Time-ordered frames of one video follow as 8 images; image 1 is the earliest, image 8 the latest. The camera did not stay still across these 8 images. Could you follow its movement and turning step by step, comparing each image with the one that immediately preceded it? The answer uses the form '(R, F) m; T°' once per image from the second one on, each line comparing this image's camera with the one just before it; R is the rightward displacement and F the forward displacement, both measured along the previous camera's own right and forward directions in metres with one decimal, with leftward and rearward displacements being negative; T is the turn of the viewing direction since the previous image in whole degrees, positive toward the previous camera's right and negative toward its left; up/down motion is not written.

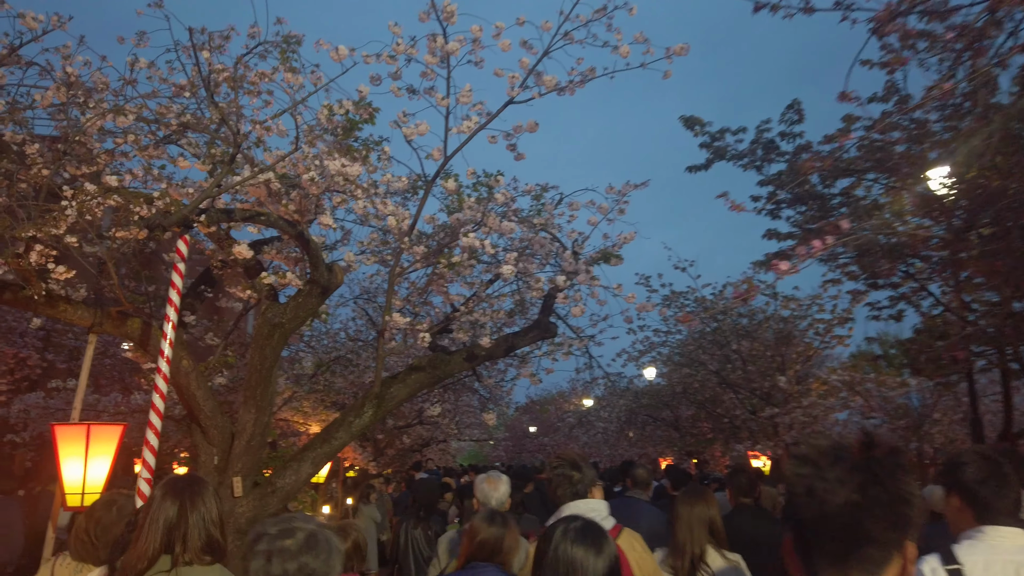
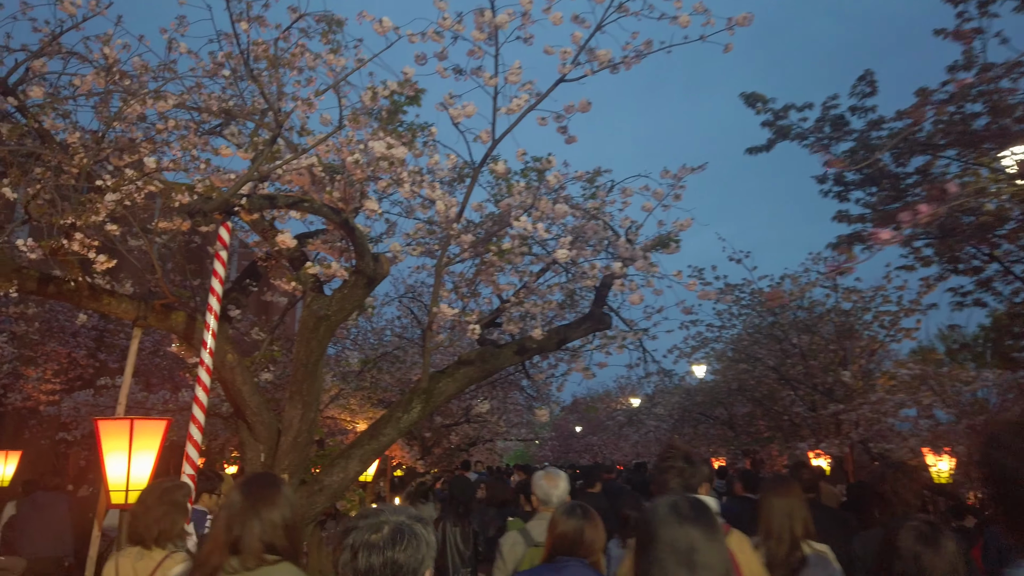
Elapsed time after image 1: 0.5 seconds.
(-0.1, +0.4) m; -3°
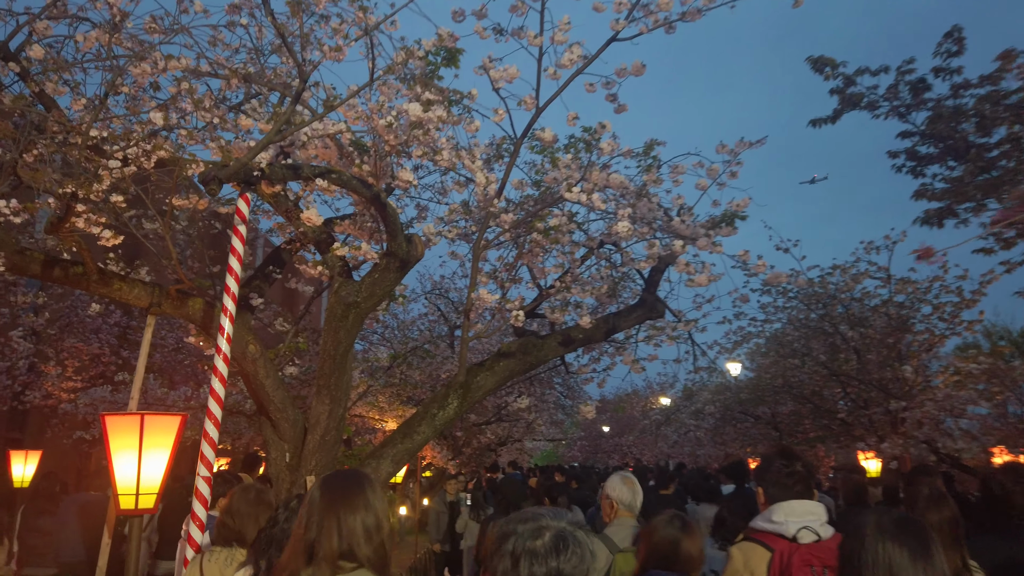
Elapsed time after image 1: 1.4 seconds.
(-0.3, +0.8) m; -2°
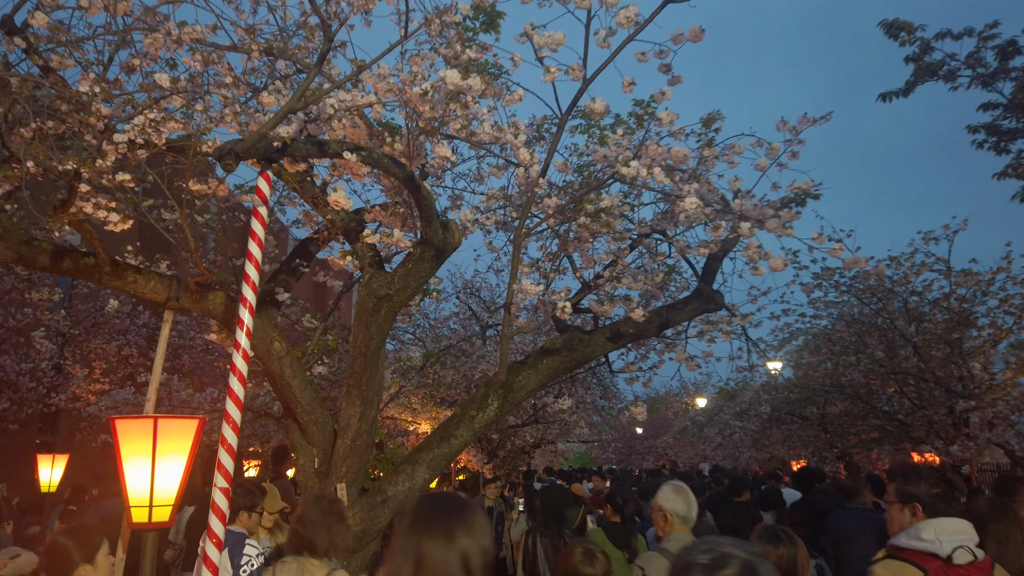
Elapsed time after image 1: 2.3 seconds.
(-0.2, +0.7) m; -2°
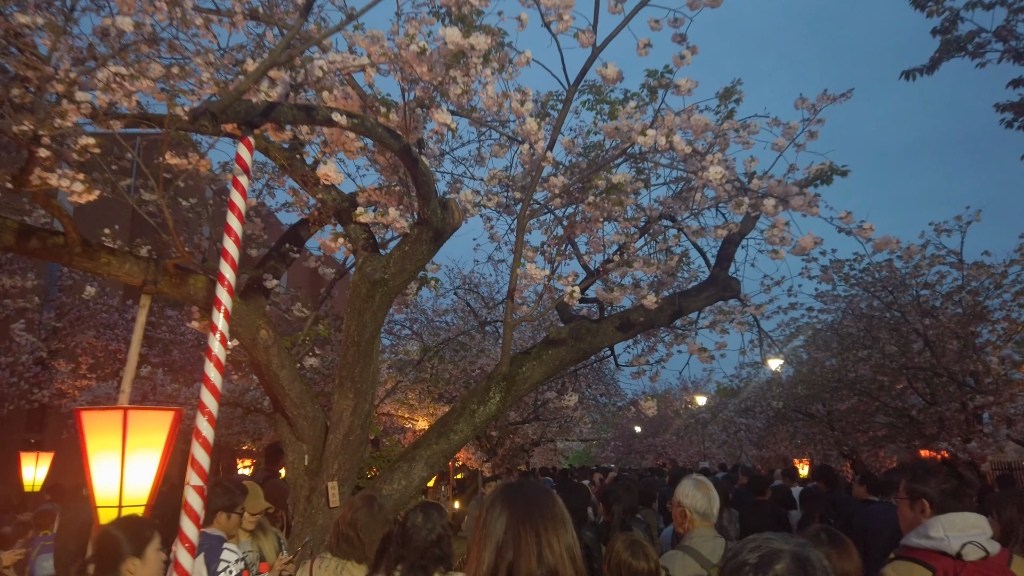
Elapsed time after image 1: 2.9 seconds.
(-0.1, +0.5) m; 0°
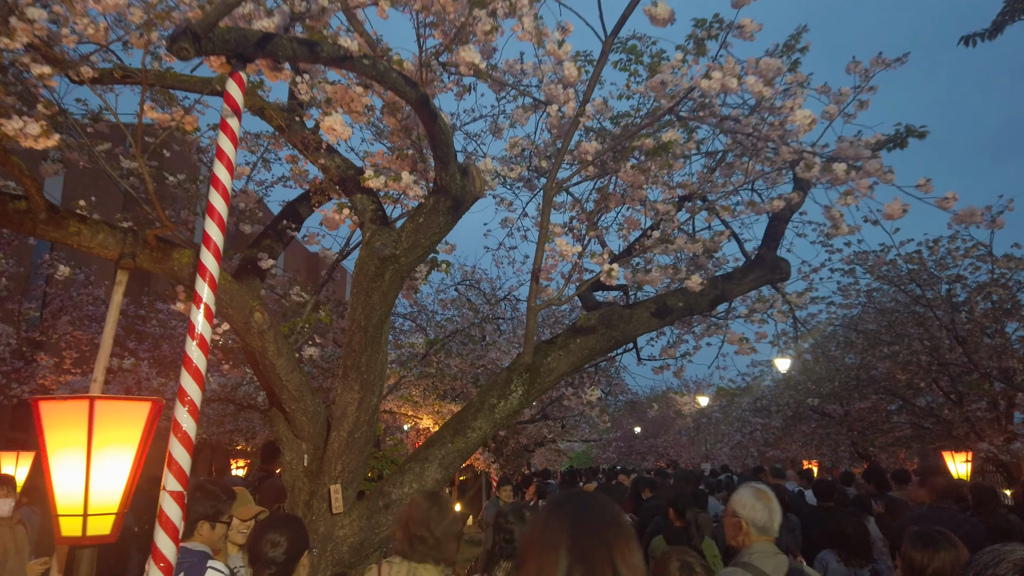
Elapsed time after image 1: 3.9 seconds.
(-0.3, +0.8) m; 0°
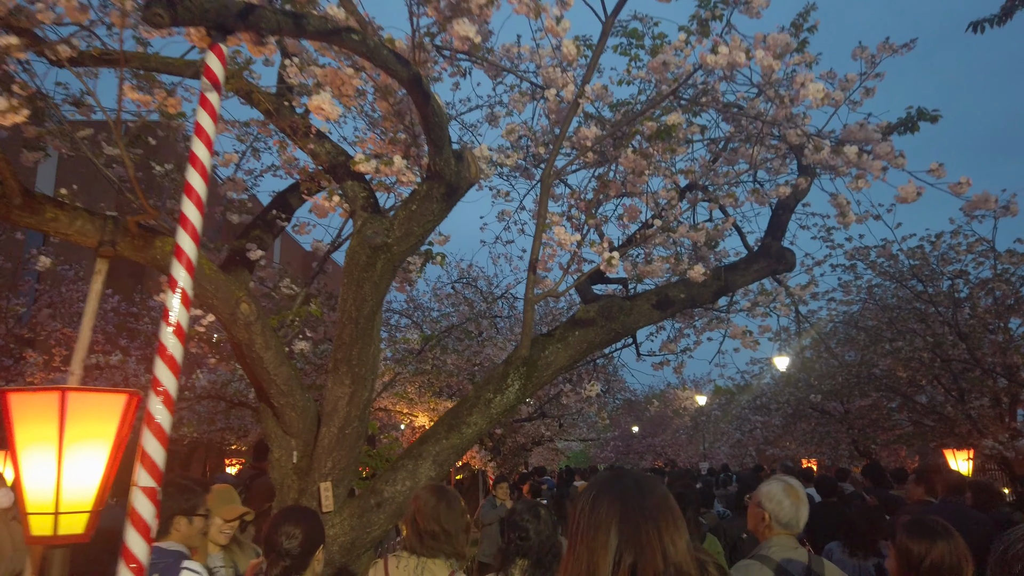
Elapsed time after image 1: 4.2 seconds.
(0.0, +0.2) m; 0°
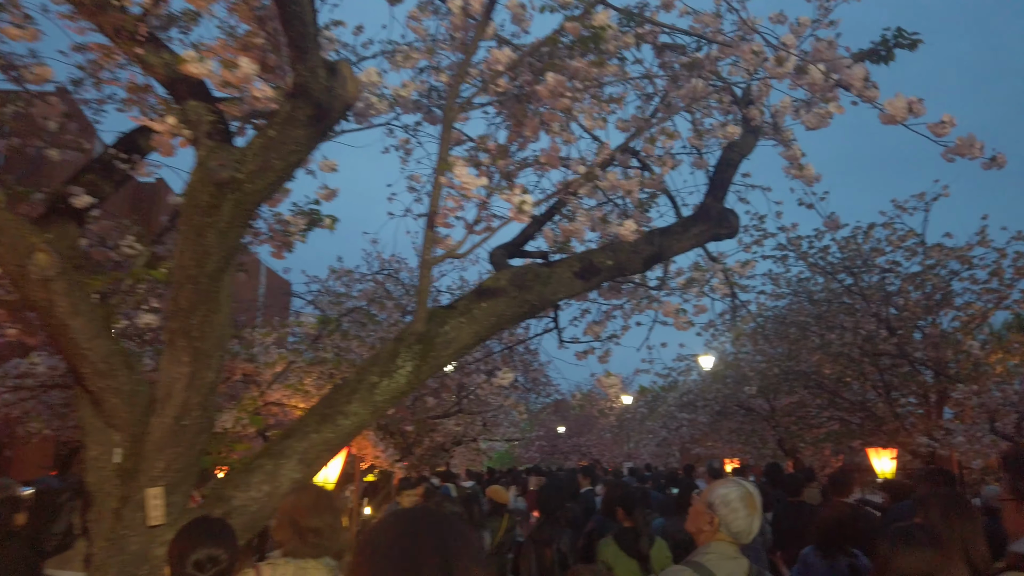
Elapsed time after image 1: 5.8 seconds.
(+0.3, +1.2) m; +5°
